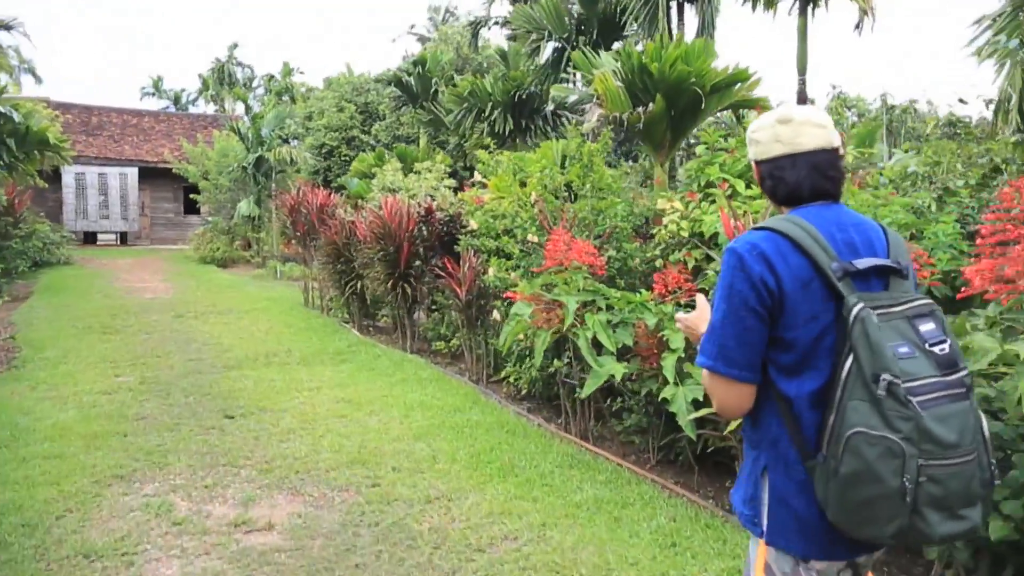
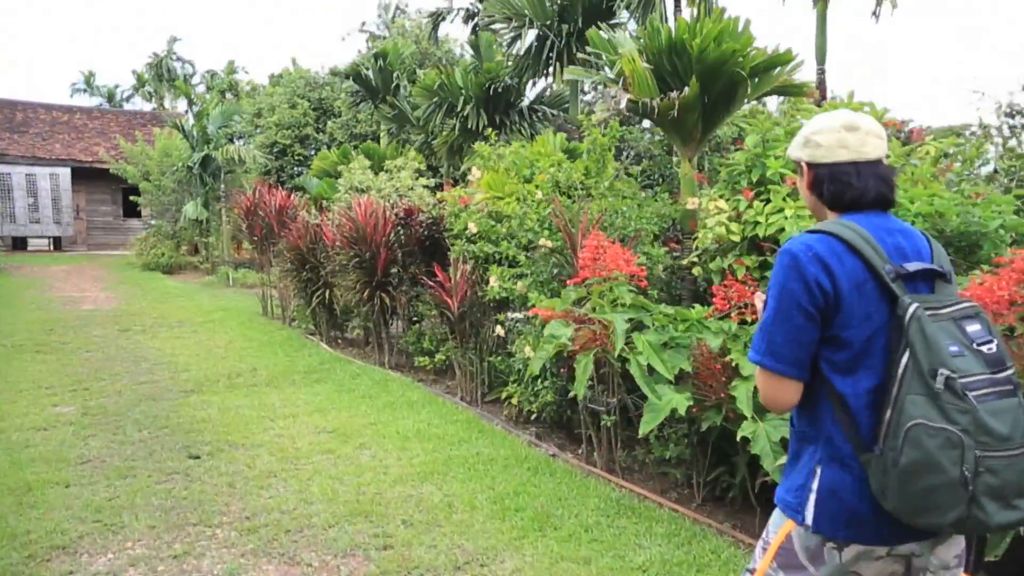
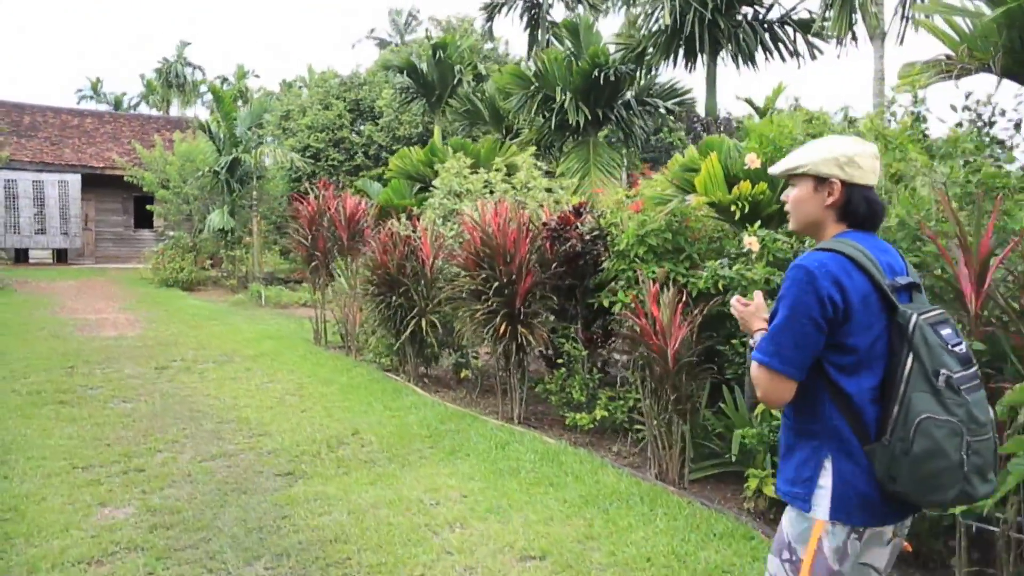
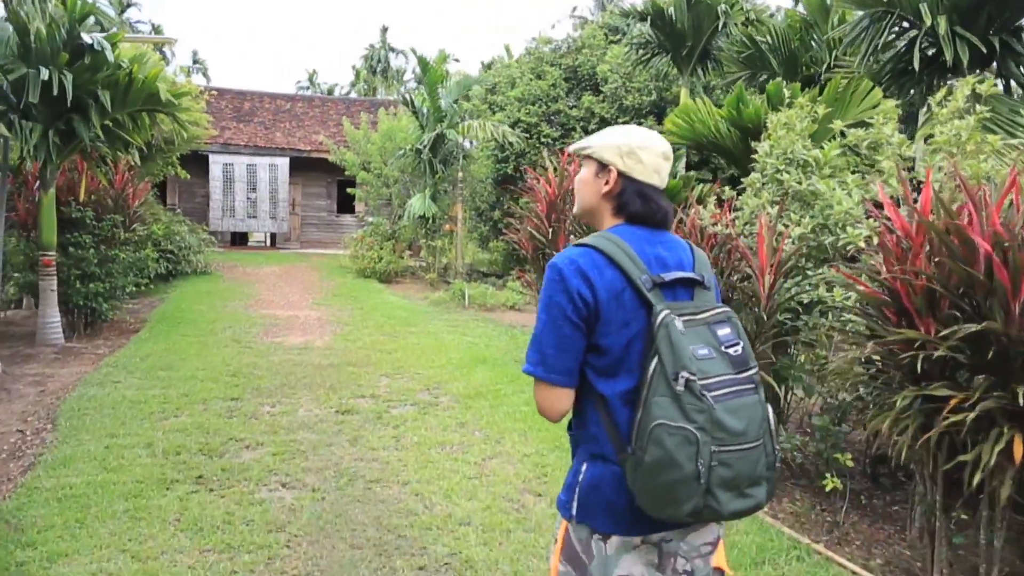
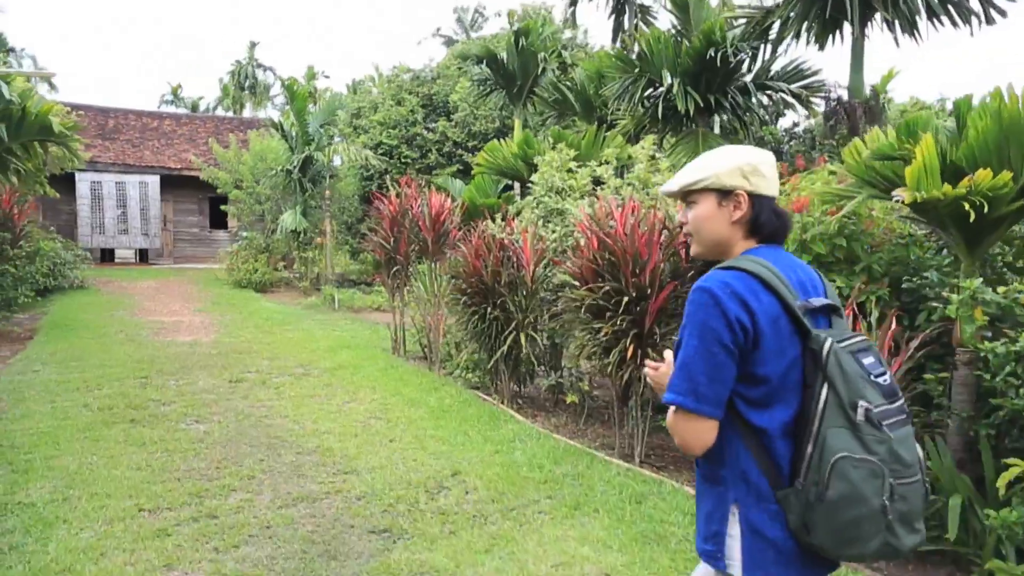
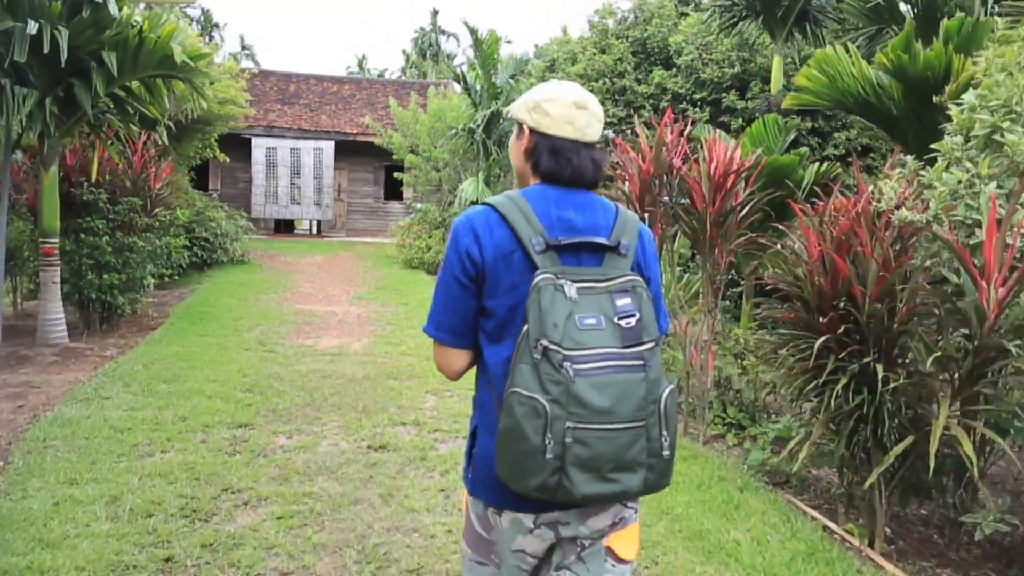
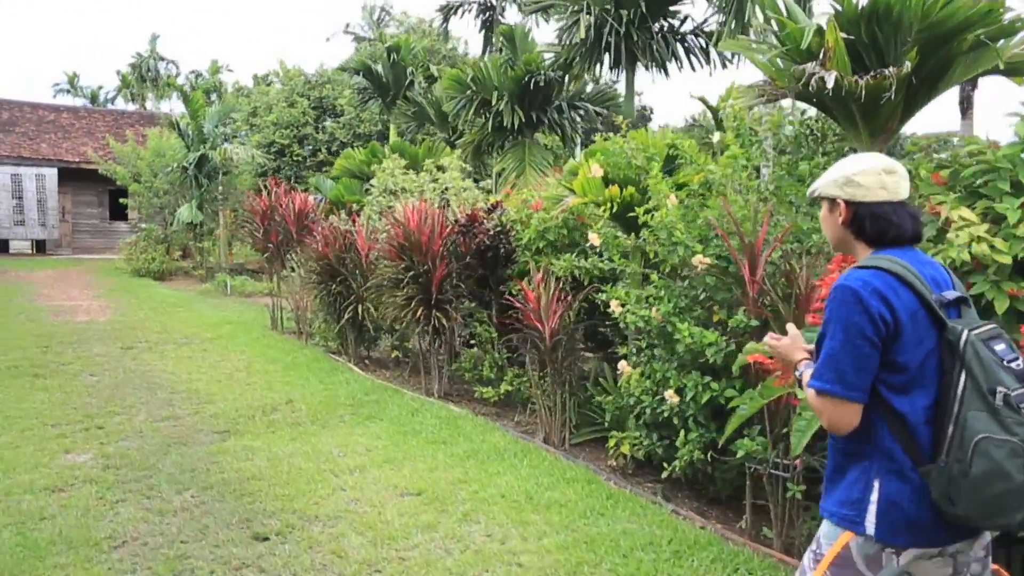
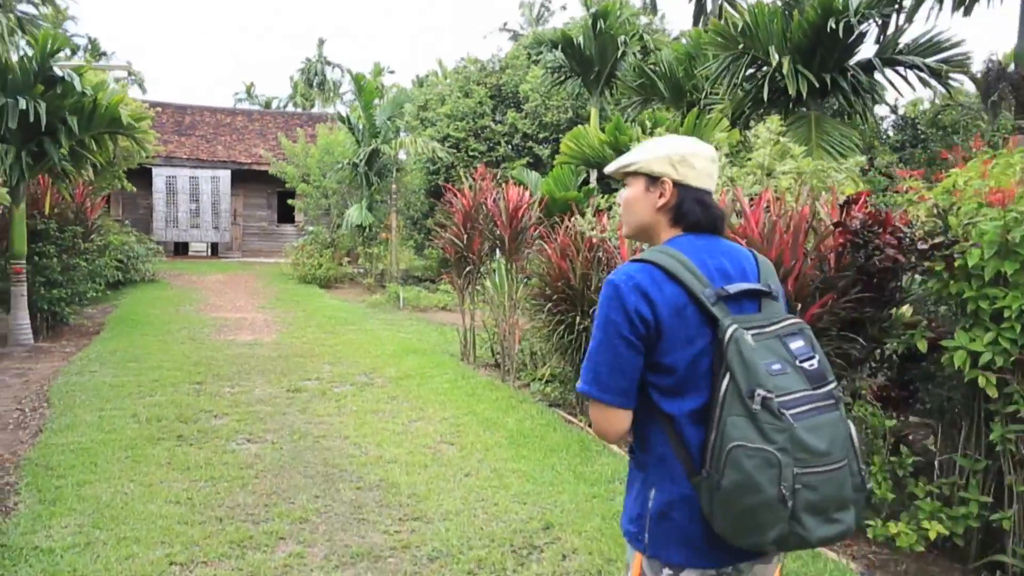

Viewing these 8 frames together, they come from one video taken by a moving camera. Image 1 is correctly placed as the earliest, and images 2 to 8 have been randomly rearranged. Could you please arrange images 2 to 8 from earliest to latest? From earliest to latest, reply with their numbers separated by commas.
2, 7, 3, 5, 8, 4, 6
